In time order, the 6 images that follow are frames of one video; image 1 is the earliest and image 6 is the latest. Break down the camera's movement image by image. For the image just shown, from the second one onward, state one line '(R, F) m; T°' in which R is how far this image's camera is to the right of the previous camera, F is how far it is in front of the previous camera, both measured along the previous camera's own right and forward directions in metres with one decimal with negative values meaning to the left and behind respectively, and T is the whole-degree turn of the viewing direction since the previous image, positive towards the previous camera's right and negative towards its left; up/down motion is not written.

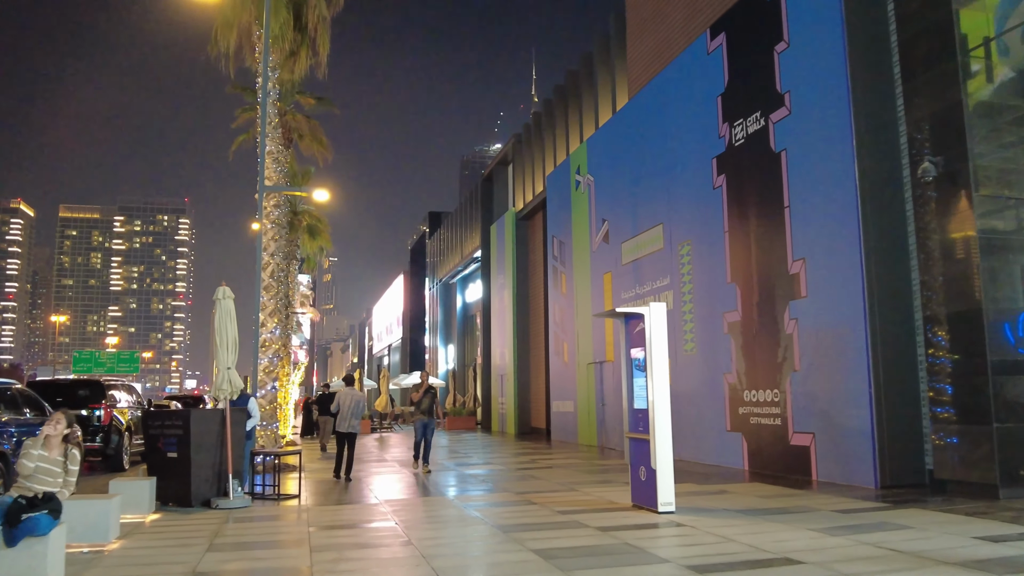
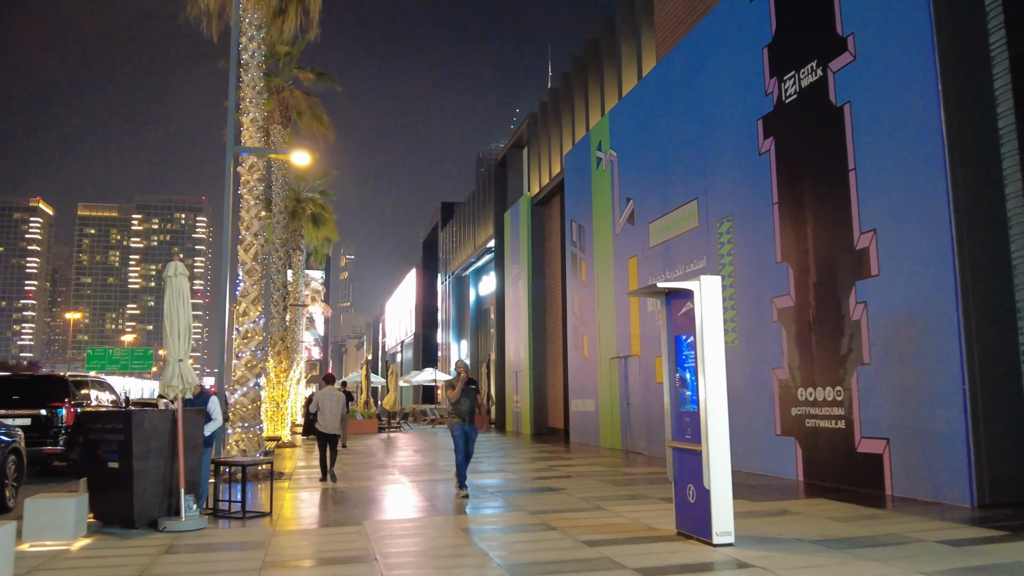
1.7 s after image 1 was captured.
(0.0, +2.0) m; -1°
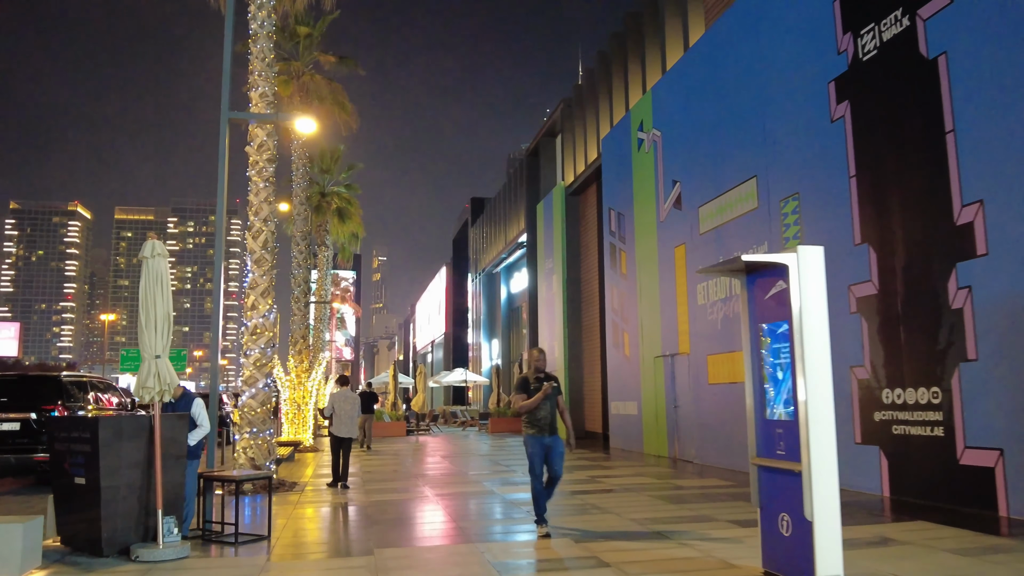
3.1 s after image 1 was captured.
(-0.1, +1.5) m; -2°
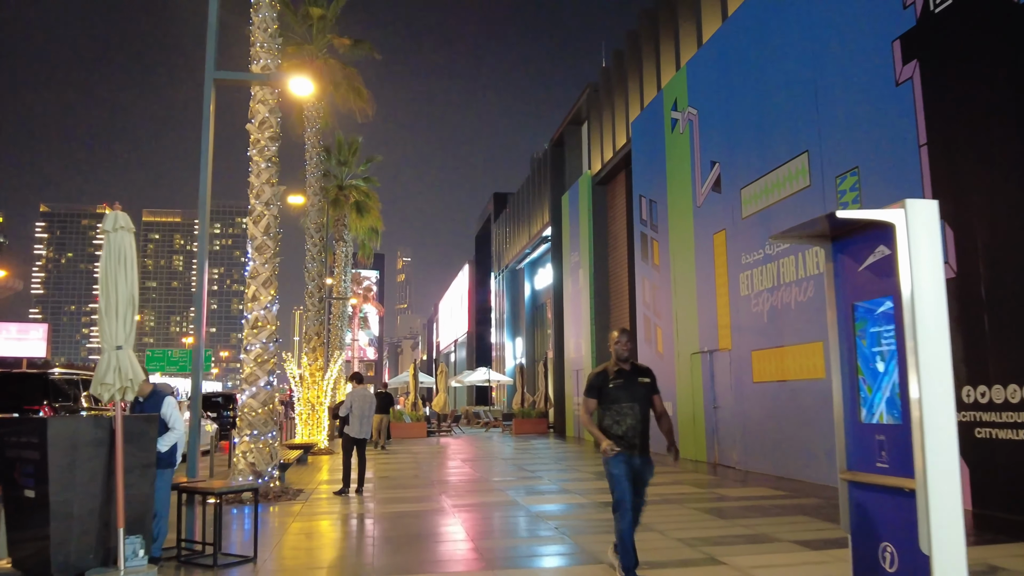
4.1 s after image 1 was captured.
(0.0, +1.2) m; -2°
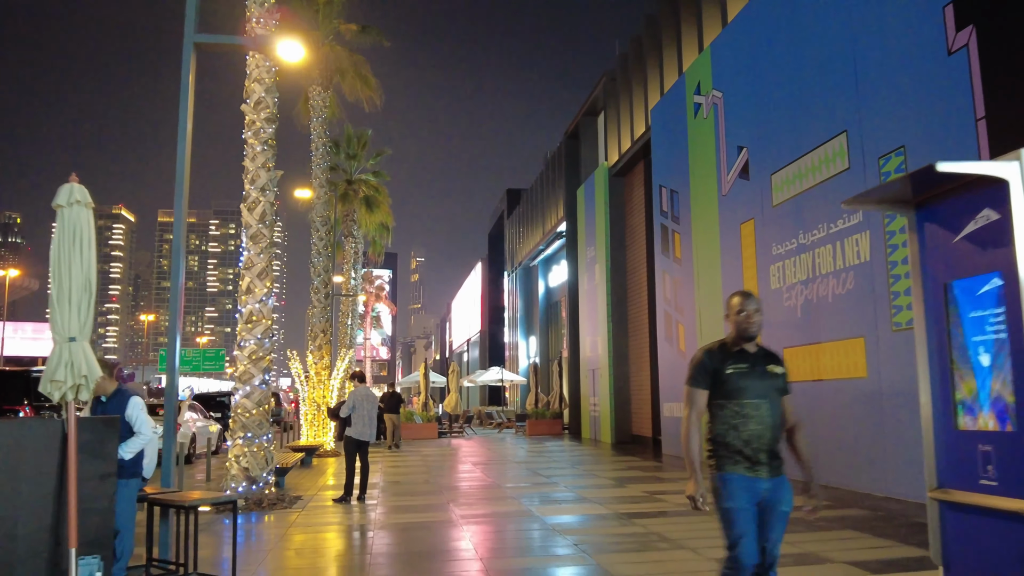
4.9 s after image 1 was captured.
(0.0, +0.9) m; -1°
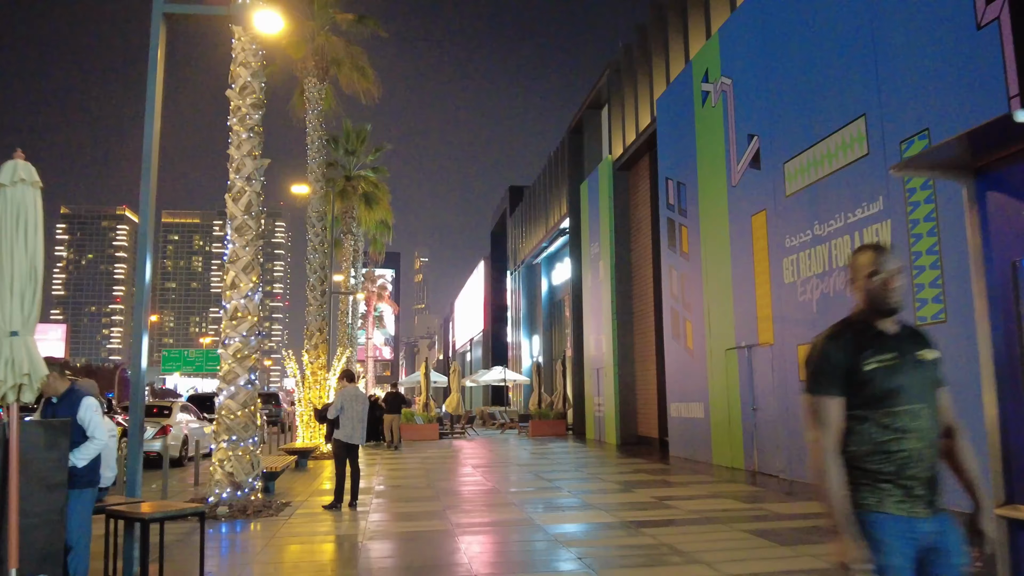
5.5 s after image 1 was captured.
(0.0, +0.6) m; 0°
